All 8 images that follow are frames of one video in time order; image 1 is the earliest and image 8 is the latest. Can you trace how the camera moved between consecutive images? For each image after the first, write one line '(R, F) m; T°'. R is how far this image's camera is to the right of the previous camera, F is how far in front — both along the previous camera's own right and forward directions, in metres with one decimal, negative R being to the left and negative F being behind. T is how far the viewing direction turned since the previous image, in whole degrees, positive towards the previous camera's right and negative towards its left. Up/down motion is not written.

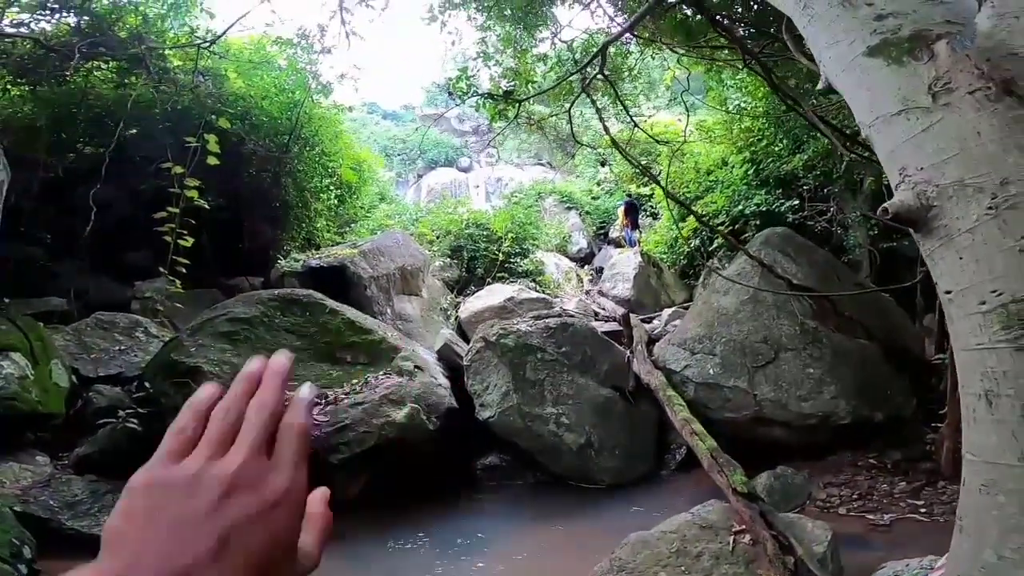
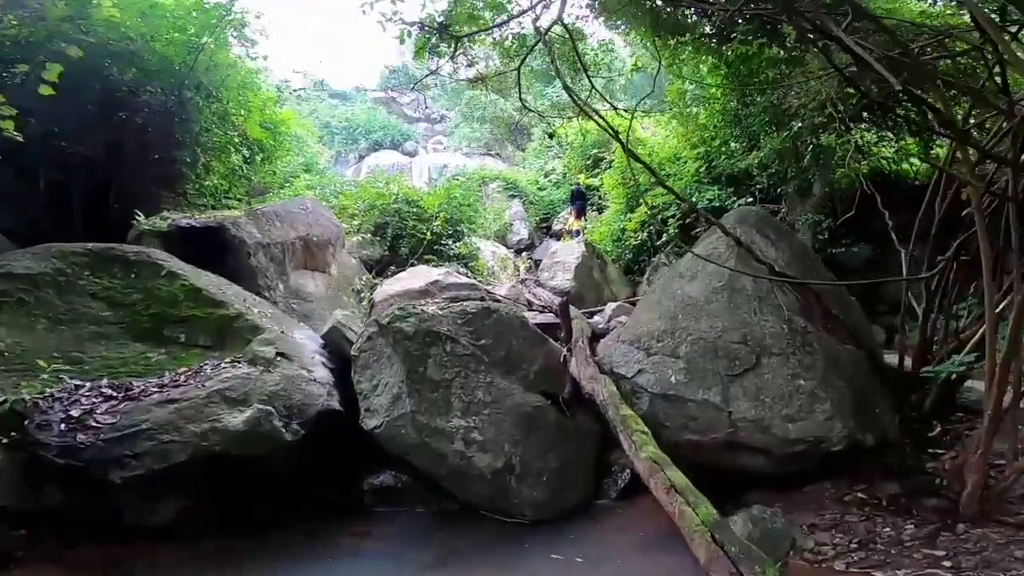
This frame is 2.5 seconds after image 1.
(+0.3, +1.3) m; +6°
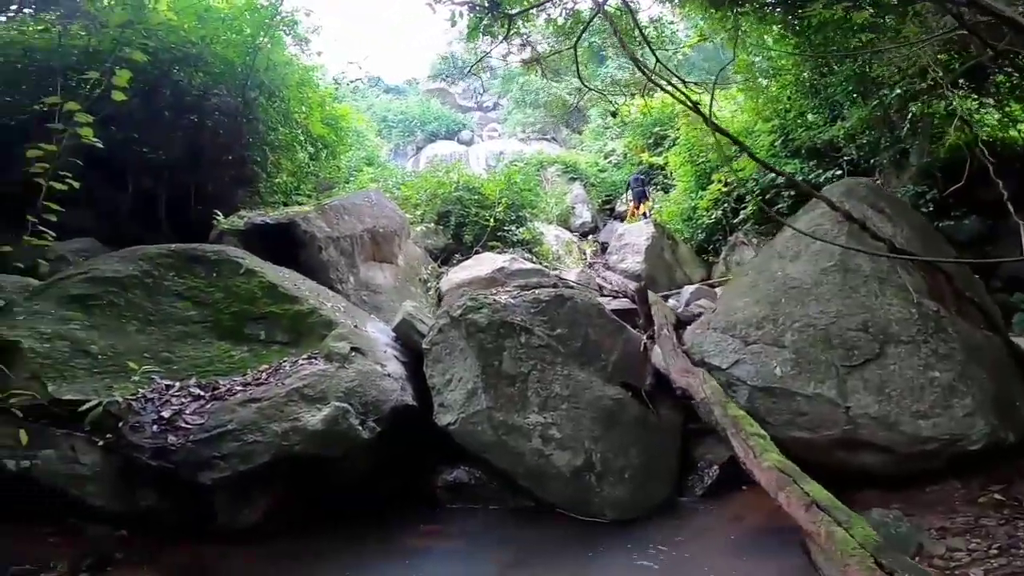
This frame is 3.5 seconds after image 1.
(-0.1, +0.2) m; -6°
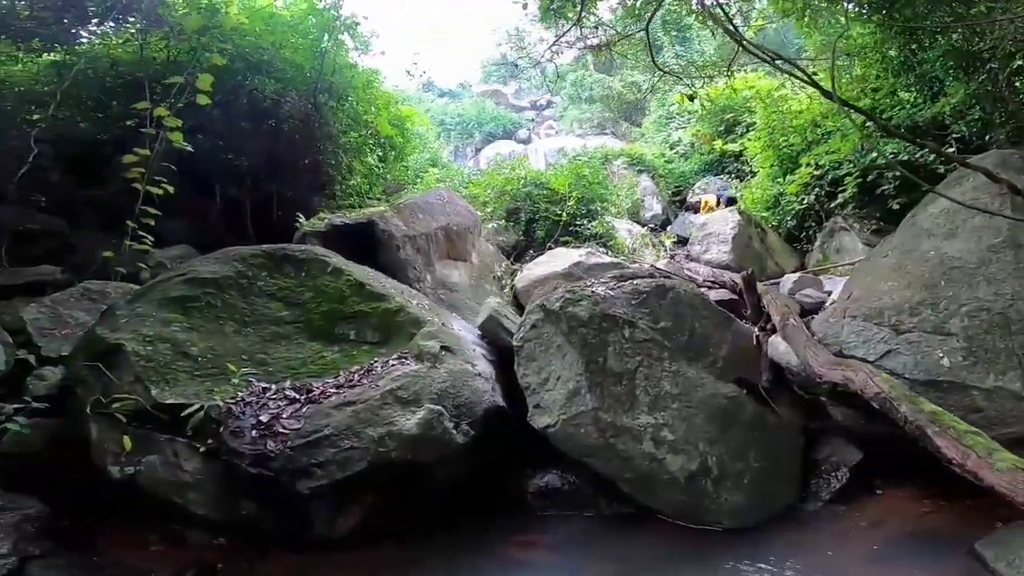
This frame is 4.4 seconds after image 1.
(-0.3, +0.2) m; -6°
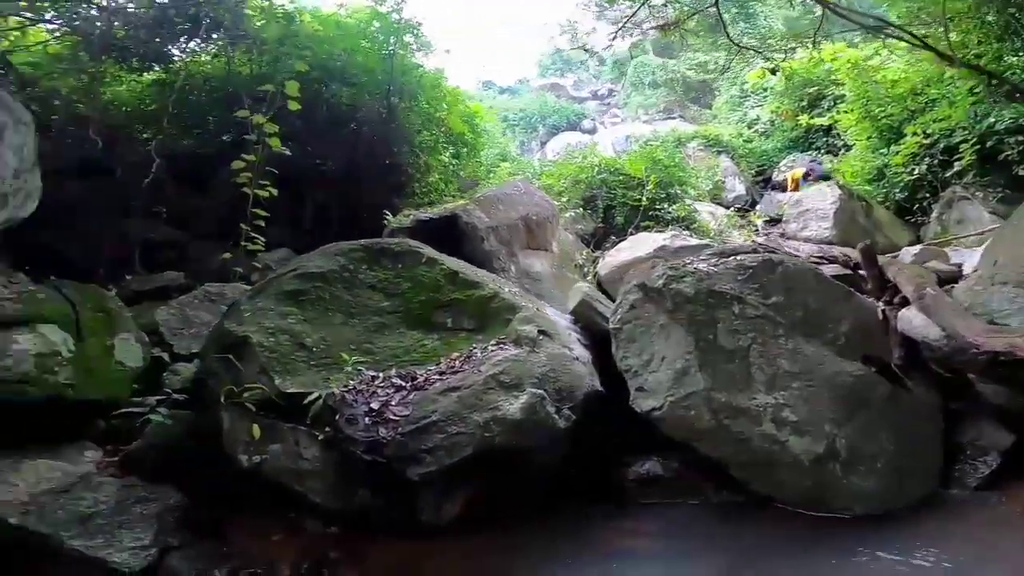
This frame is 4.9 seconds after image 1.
(-0.2, 0.0) m; -8°
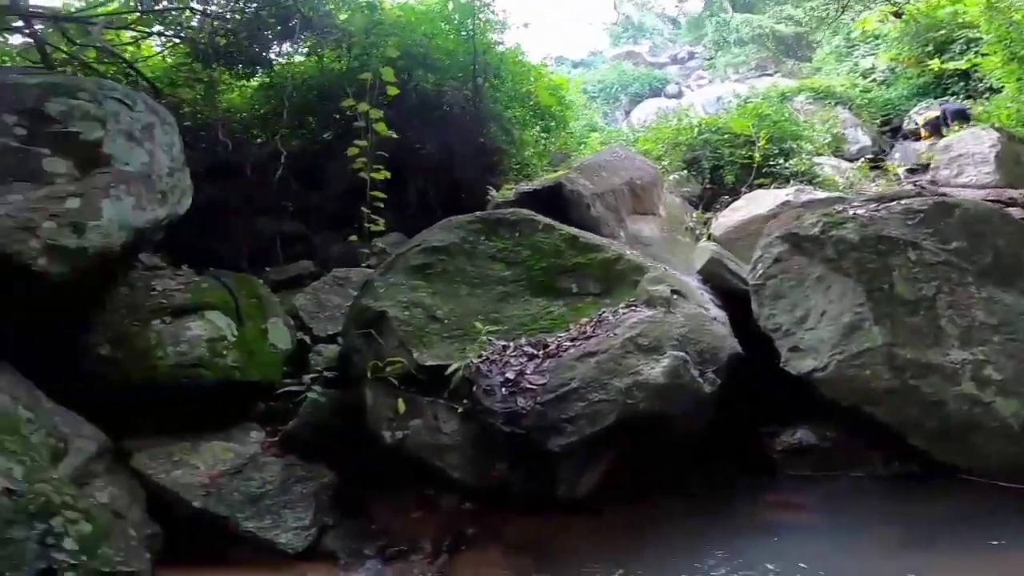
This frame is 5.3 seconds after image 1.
(-0.3, +0.1) m; -10°
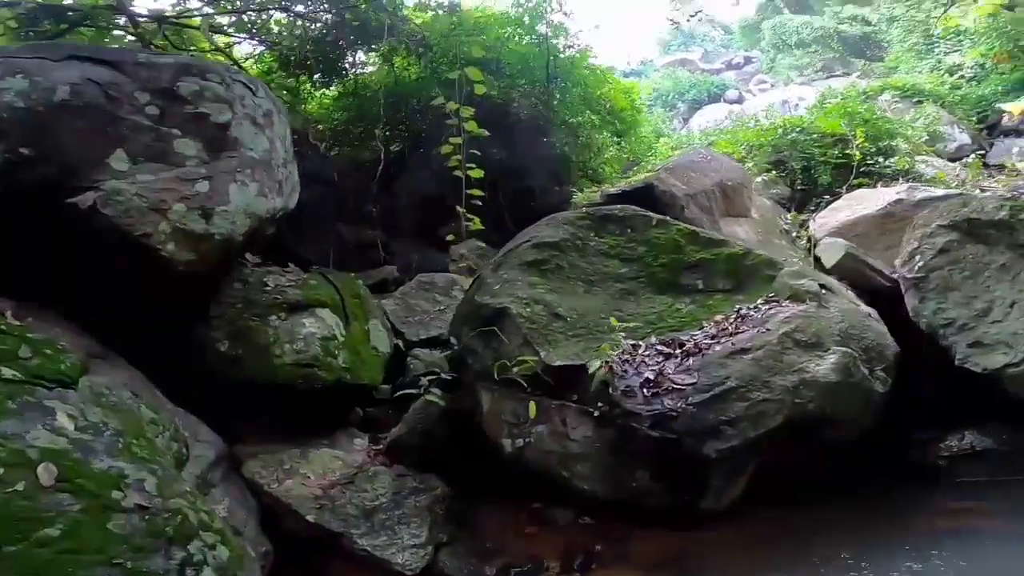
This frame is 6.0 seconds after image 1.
(-0.5, +0.3) m; -5°
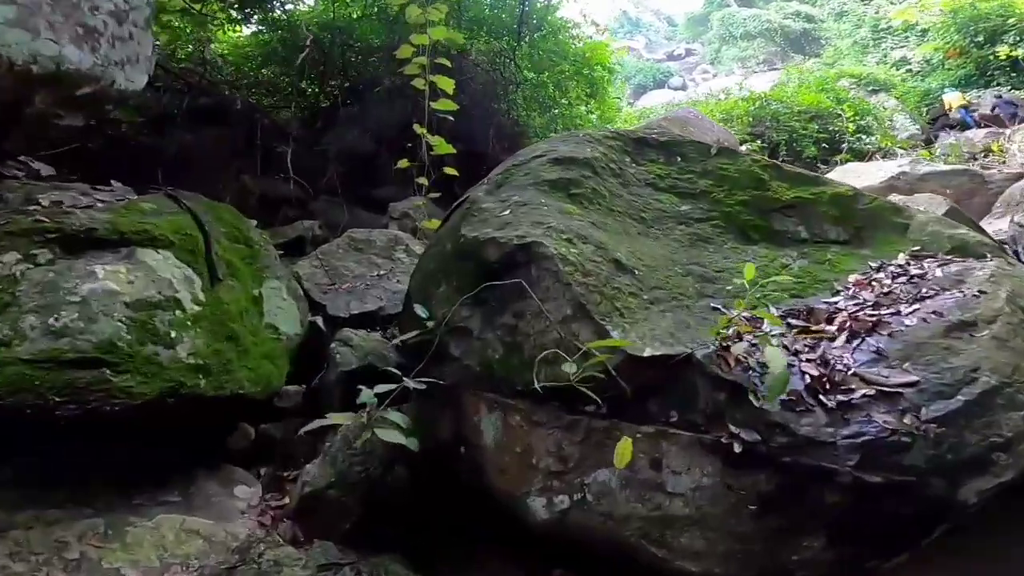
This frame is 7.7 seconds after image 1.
(-0.3, +1.4) m; +8°
